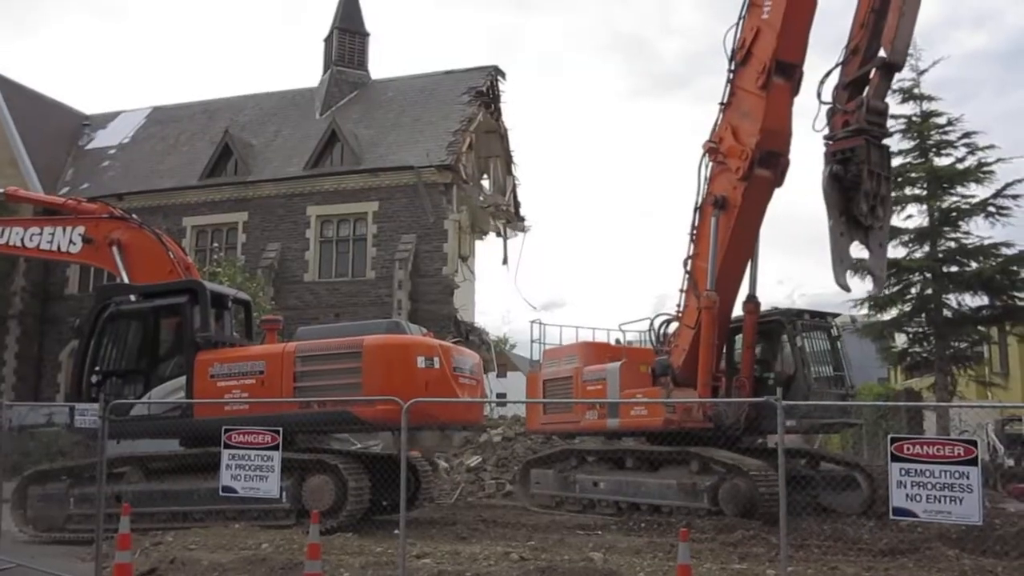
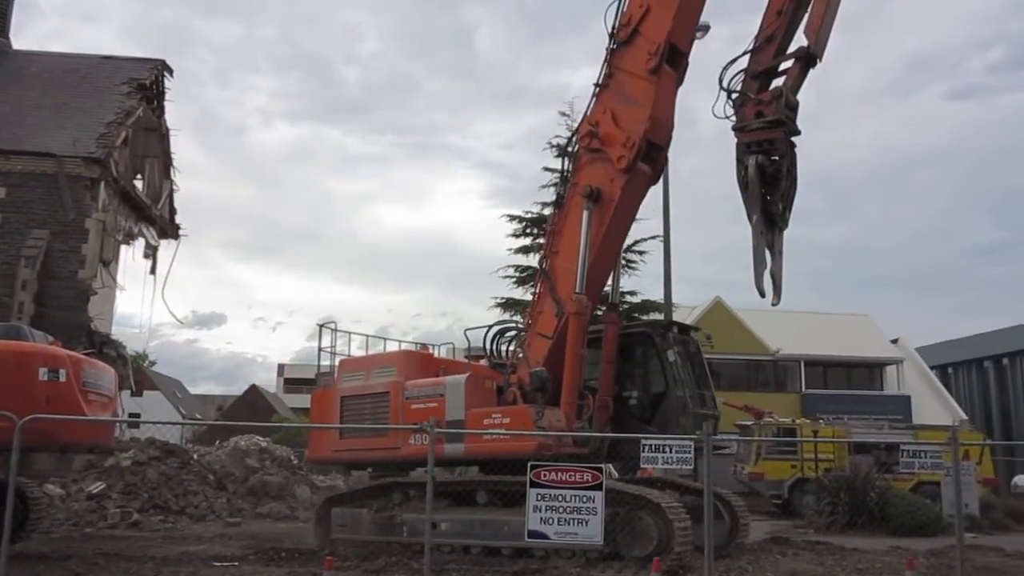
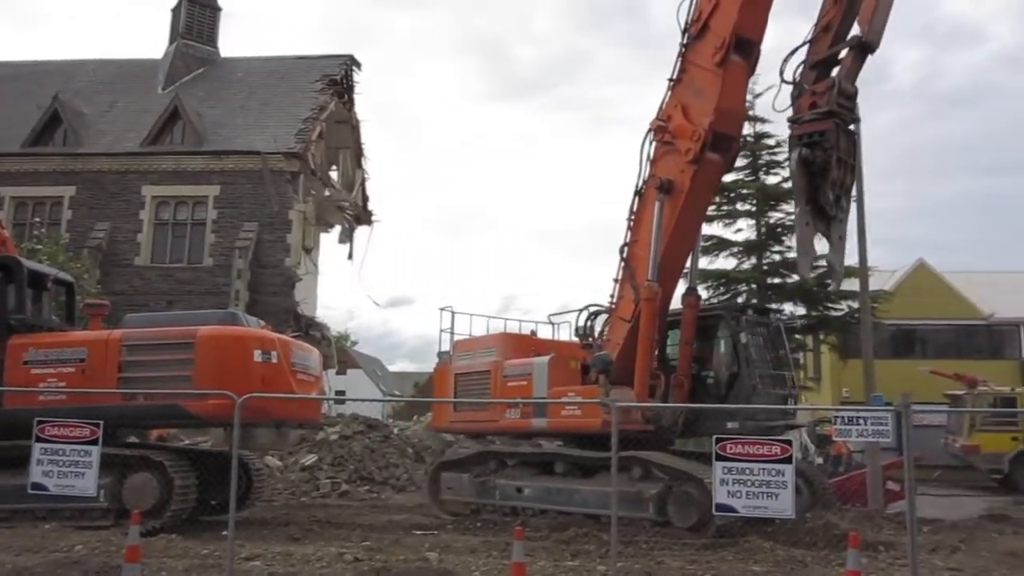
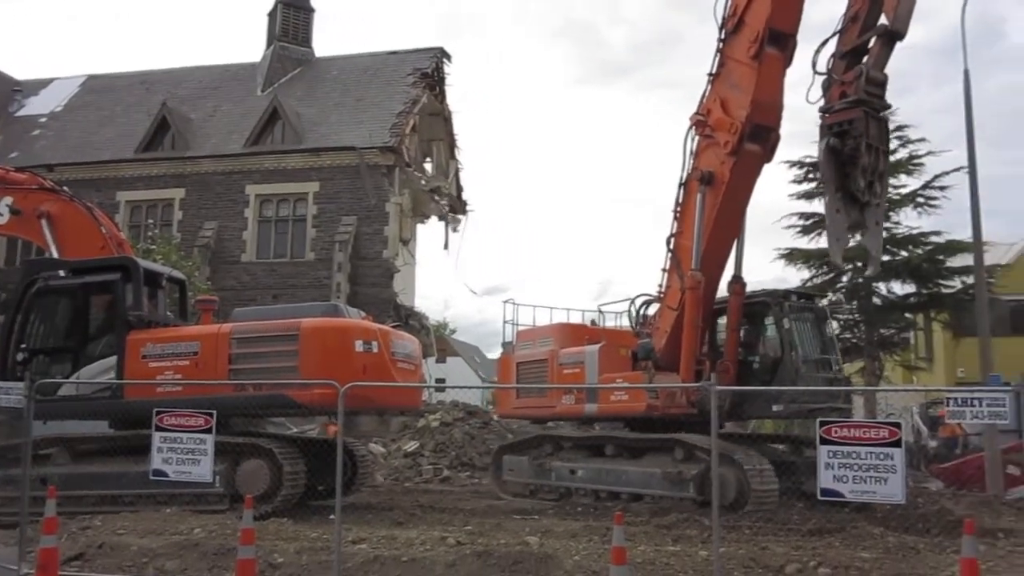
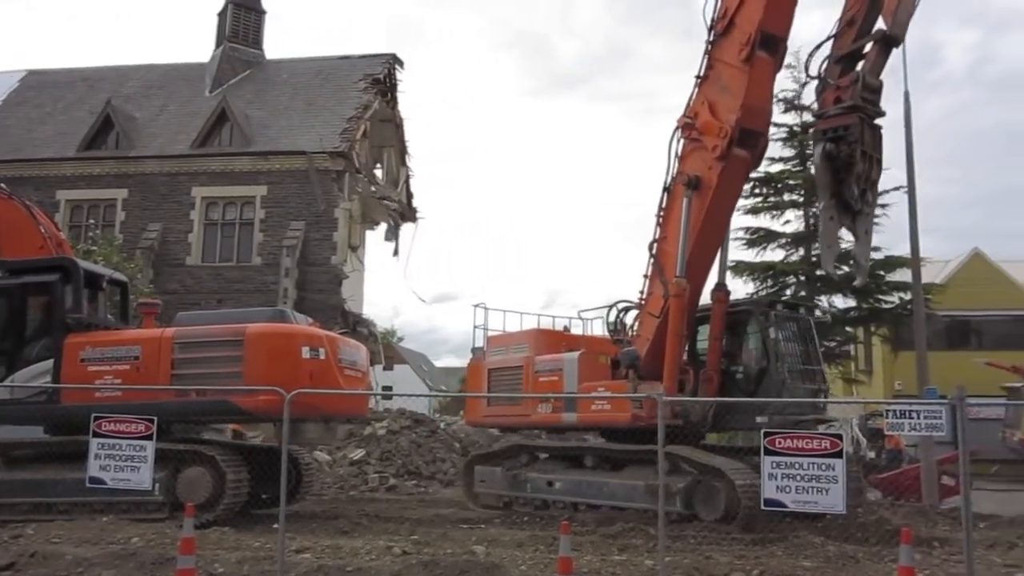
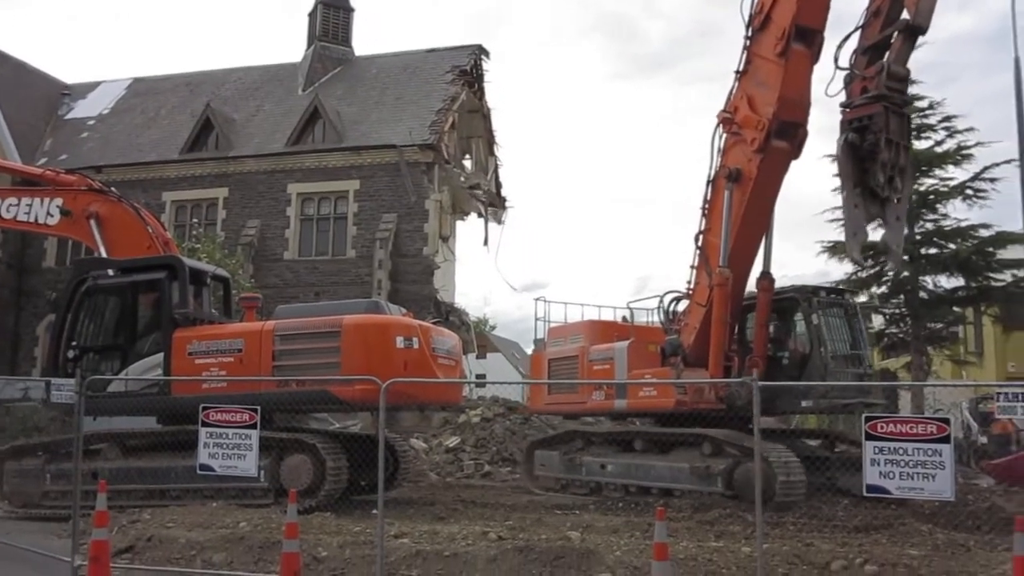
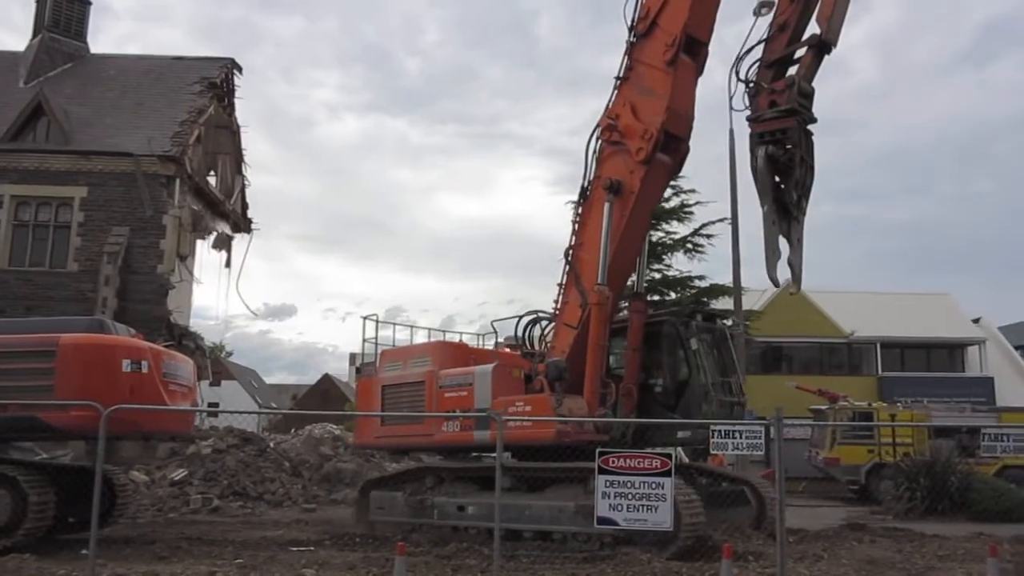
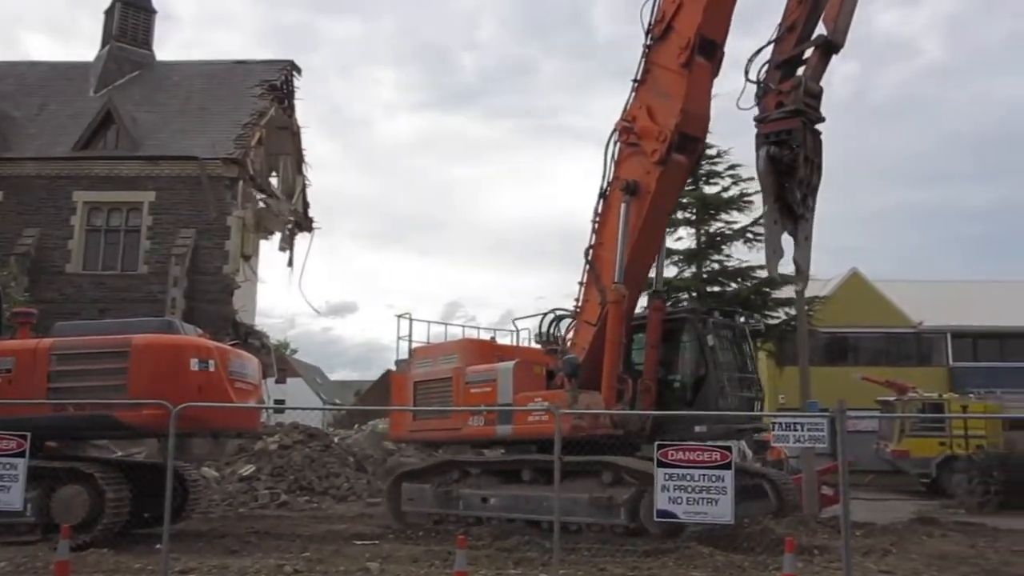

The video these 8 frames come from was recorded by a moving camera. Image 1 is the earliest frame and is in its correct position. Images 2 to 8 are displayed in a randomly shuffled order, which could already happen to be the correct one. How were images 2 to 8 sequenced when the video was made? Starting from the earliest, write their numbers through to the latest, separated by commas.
6, 4, 5, 3, 8, 7, 2
